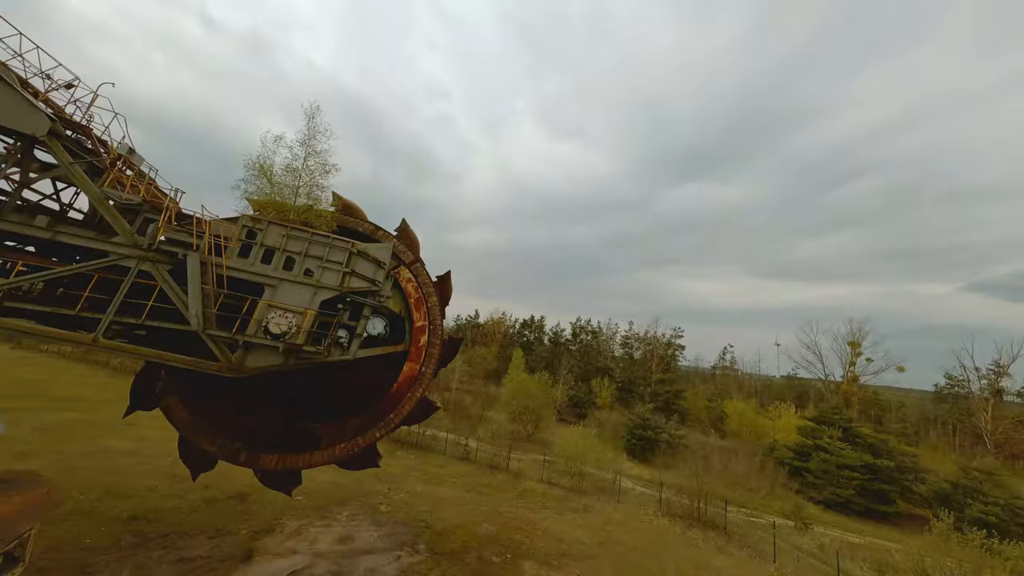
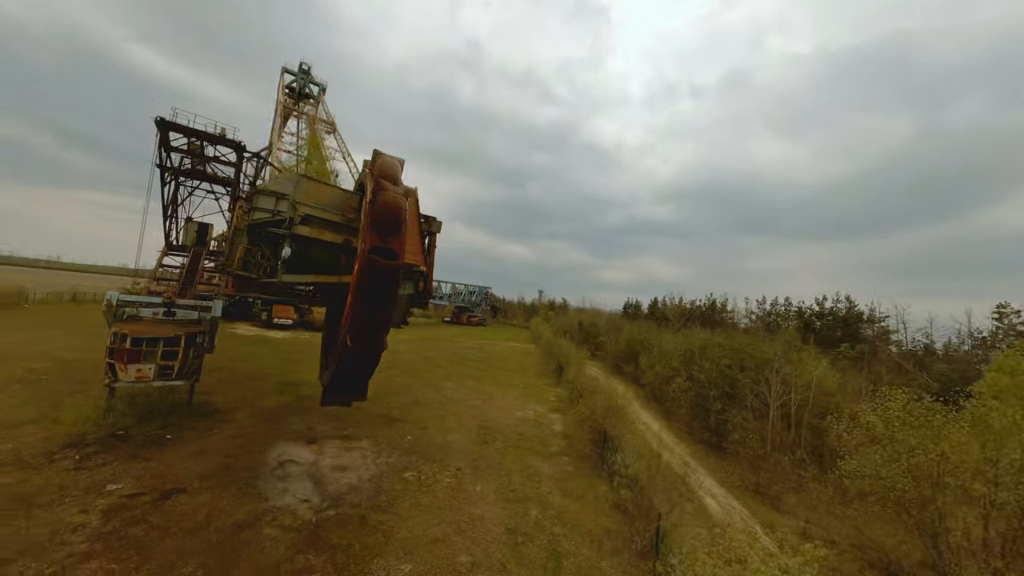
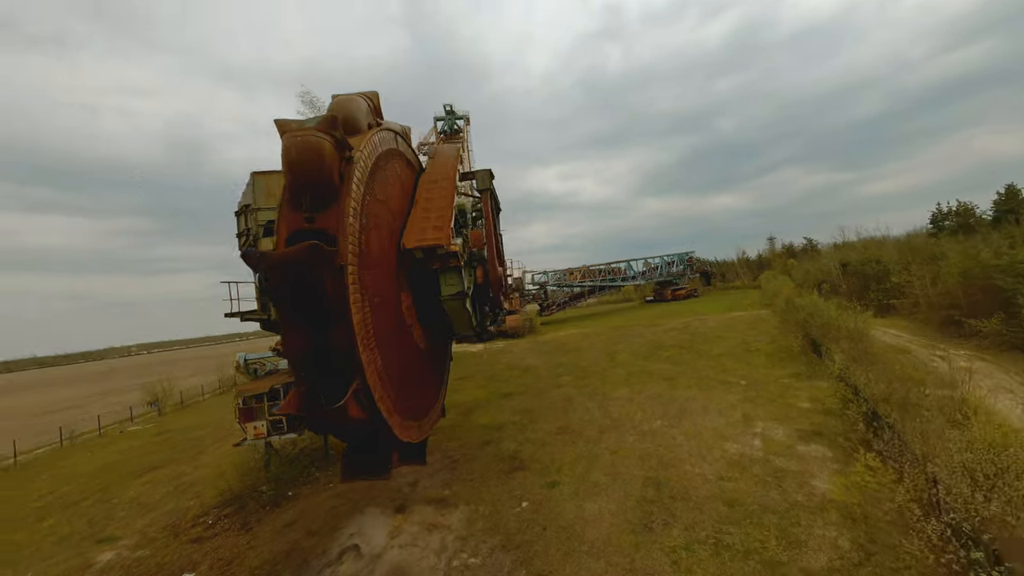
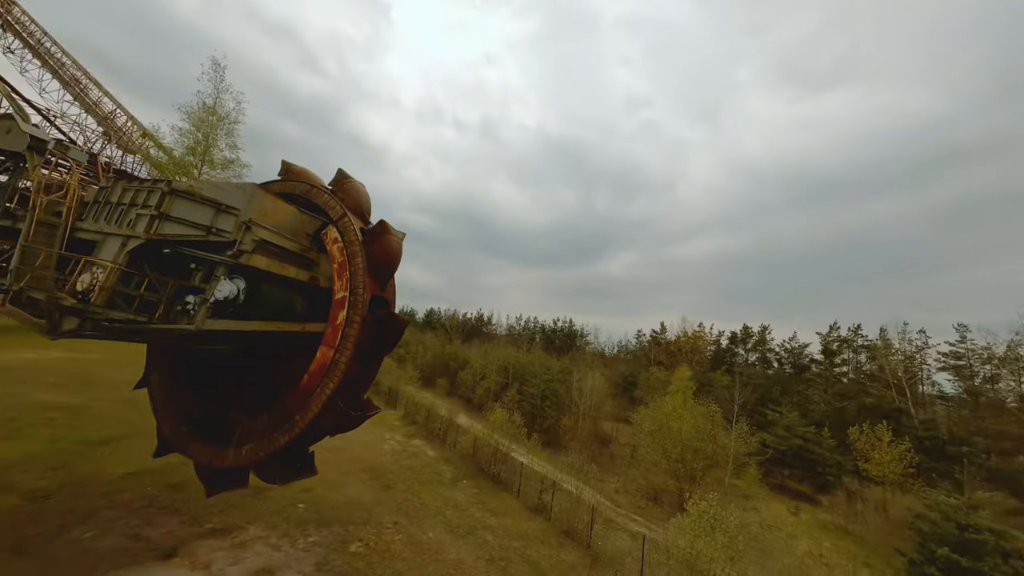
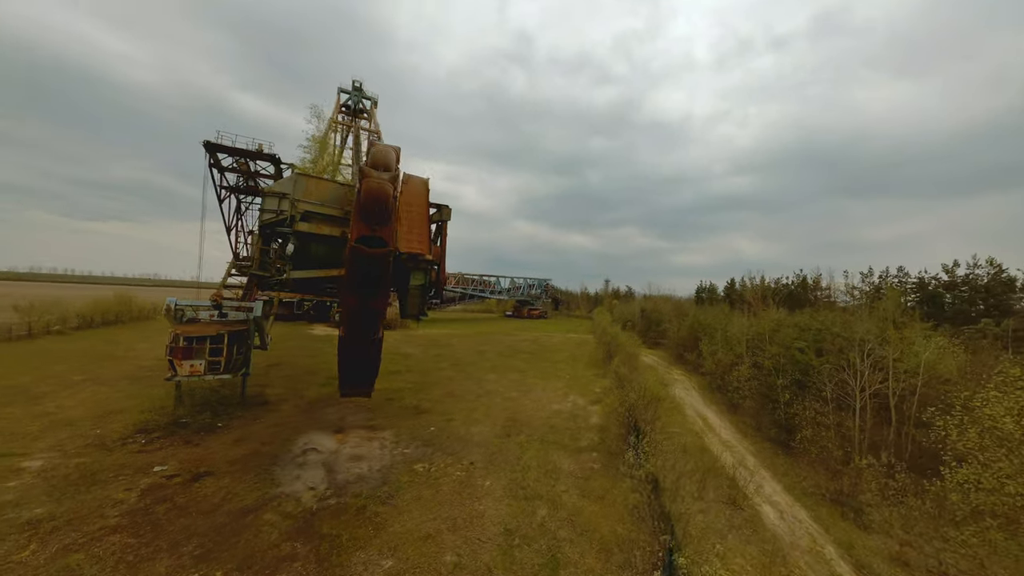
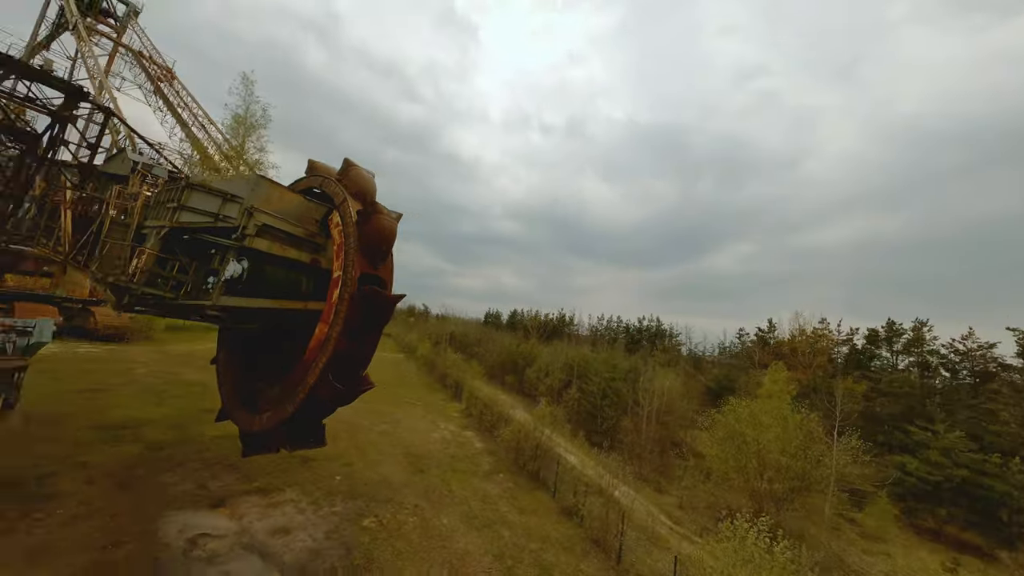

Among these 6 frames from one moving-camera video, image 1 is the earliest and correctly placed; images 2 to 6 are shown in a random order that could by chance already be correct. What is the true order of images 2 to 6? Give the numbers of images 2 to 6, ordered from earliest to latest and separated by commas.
4, 6, 2, 5, 3
